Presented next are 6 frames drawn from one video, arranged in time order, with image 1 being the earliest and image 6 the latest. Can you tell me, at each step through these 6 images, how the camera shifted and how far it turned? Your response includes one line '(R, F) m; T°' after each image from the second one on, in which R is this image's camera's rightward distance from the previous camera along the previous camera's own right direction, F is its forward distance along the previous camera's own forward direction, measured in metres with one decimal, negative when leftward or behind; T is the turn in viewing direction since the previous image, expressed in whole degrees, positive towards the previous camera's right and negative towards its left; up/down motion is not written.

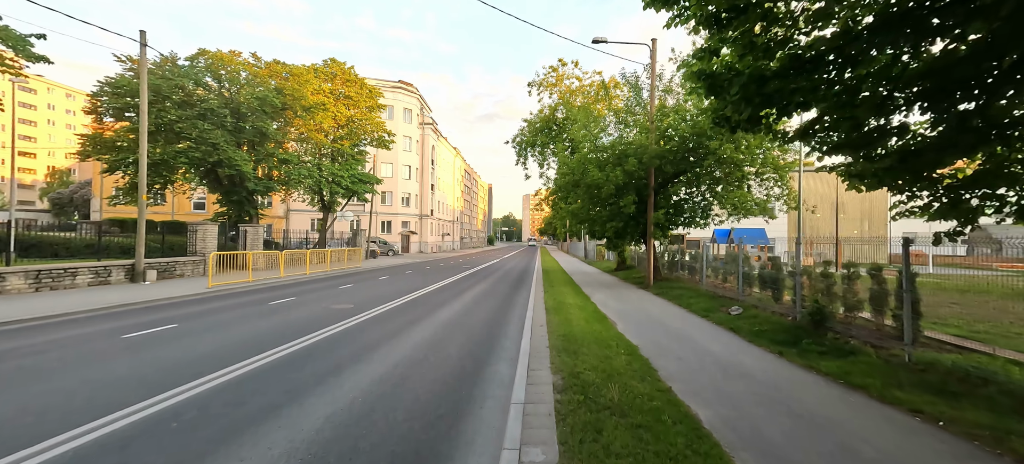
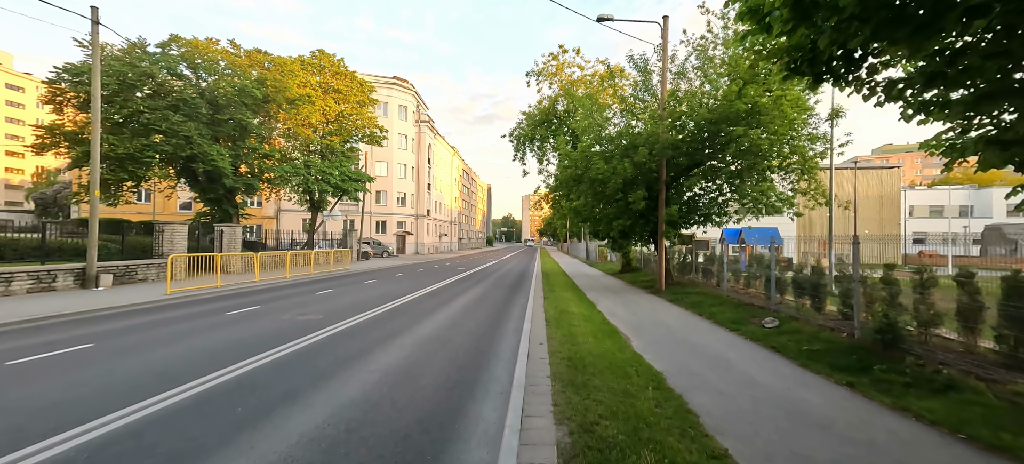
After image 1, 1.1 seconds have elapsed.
(+0.1, +1.6) m; 0°
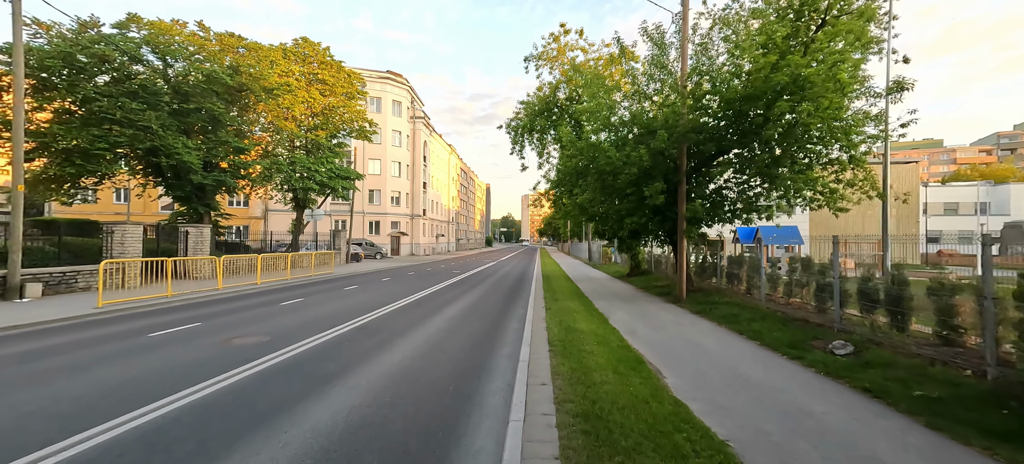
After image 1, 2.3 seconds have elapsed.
(+0.1, +2.0) m; 0°
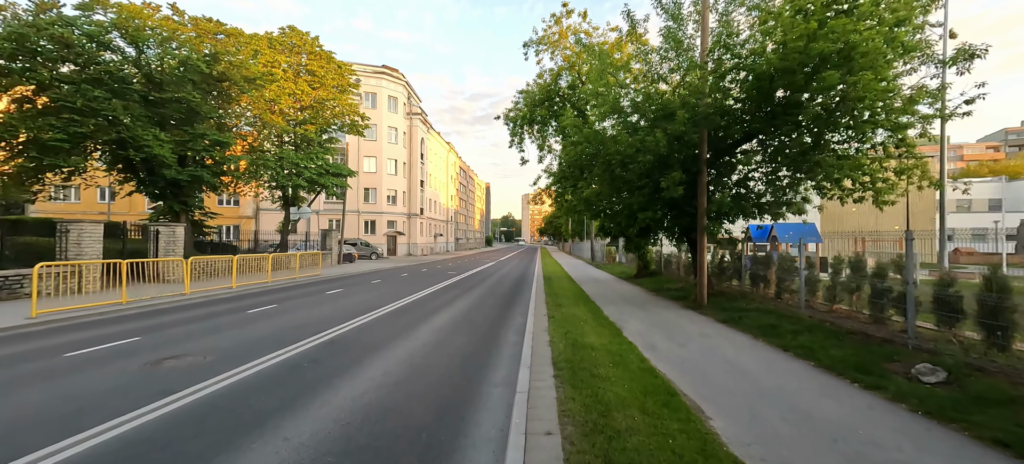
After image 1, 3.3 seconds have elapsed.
(+0.1, +1.4) m; 0°
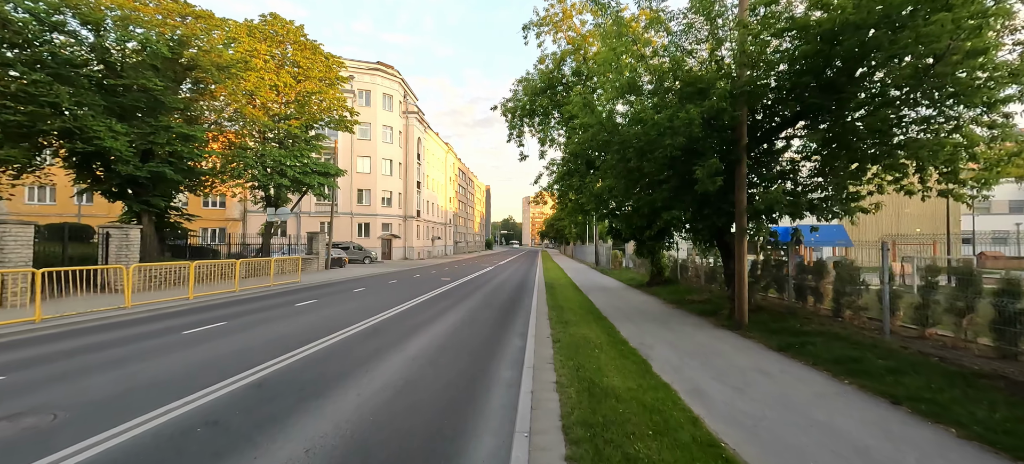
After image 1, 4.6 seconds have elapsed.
(+0.1, +2.0) m; 0°
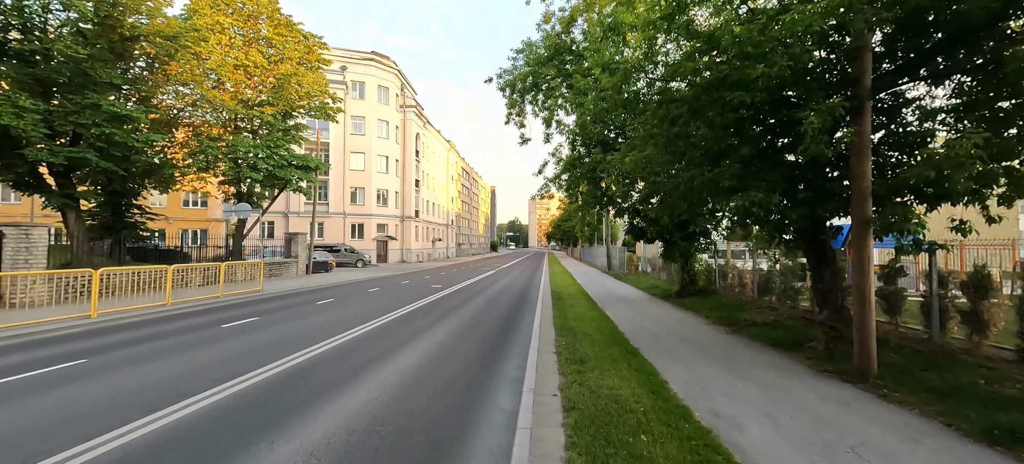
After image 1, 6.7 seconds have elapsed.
(+0.3, +3.2) m; -1°
